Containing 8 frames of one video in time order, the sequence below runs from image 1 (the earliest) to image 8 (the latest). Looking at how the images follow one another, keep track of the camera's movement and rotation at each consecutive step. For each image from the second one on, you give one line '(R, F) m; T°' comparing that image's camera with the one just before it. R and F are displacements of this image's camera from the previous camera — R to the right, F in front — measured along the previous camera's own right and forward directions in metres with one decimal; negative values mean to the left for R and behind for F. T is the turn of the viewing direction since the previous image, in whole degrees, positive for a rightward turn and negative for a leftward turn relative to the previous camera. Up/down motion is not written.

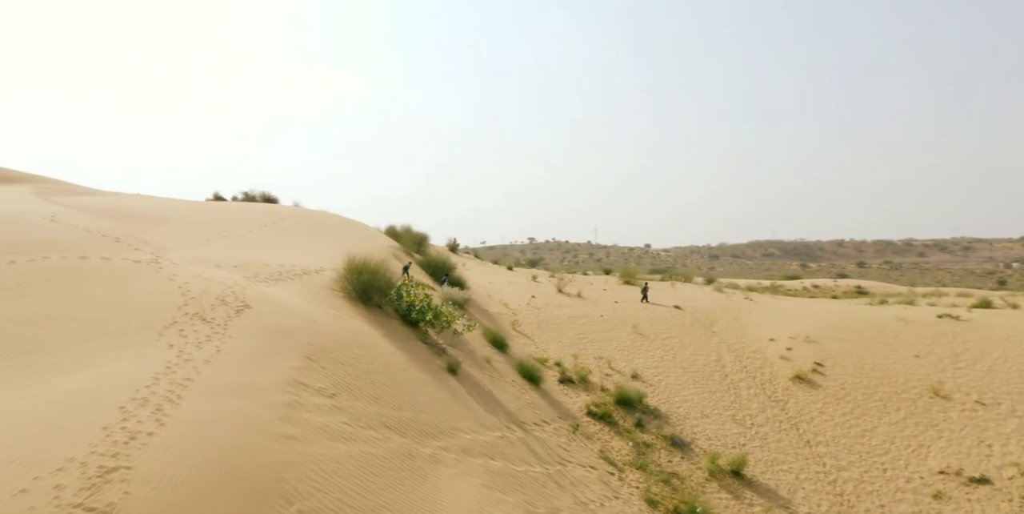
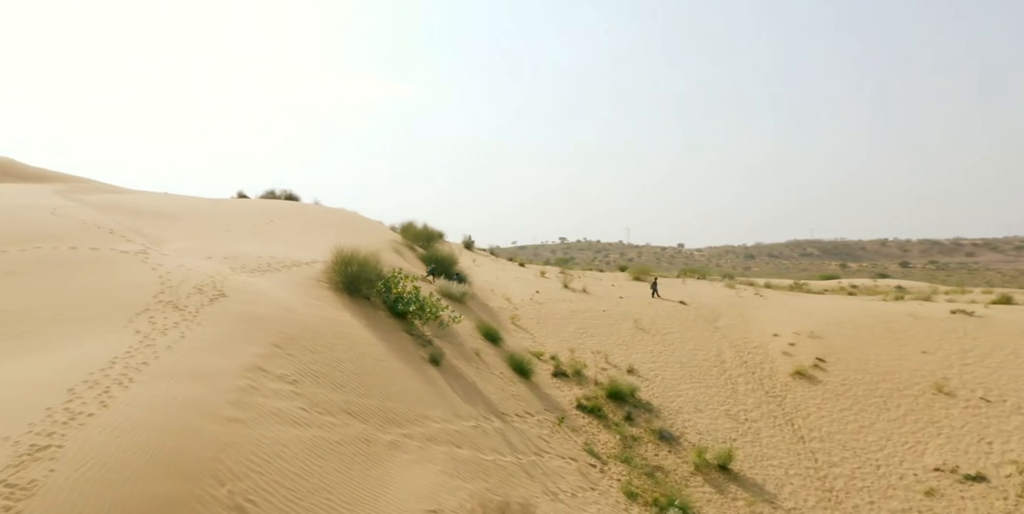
(+0.6, +0.1) m; -2°
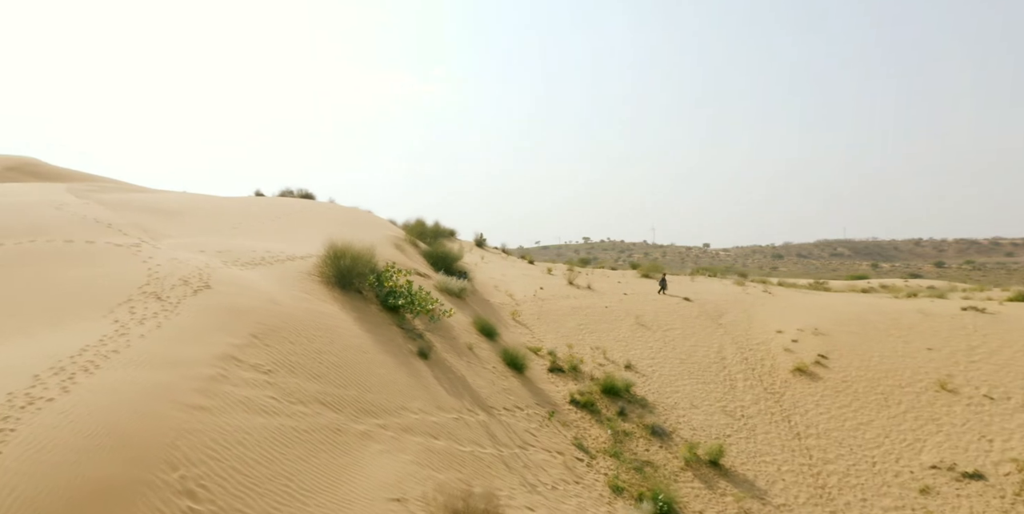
(+0.4, +0.1) m; -1°
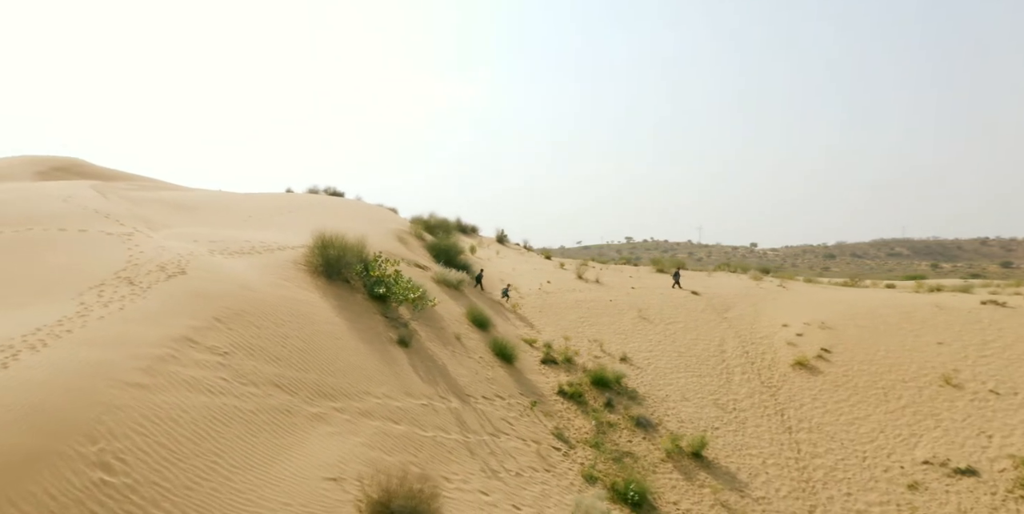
(+0.8, +0.1) m; -2°
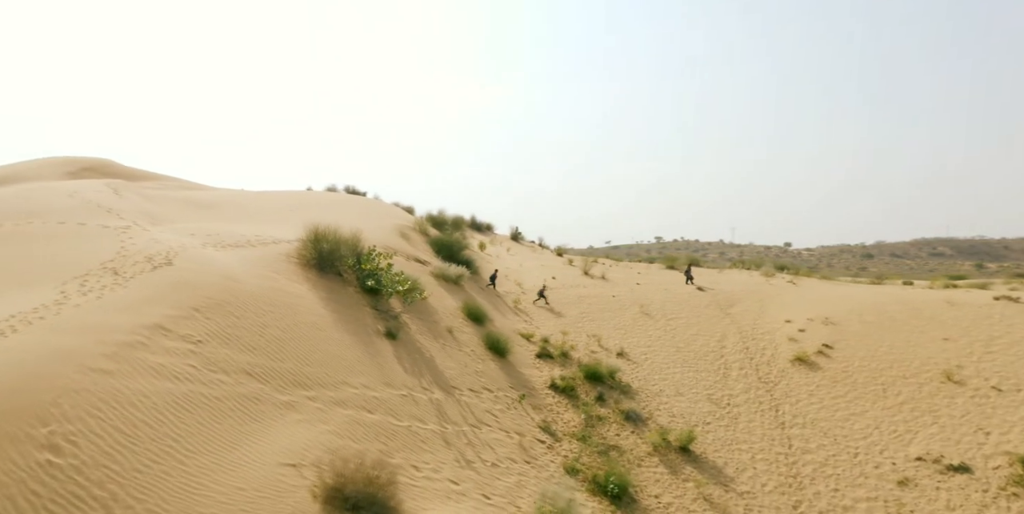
(+0.5, 0.0) m; -2°
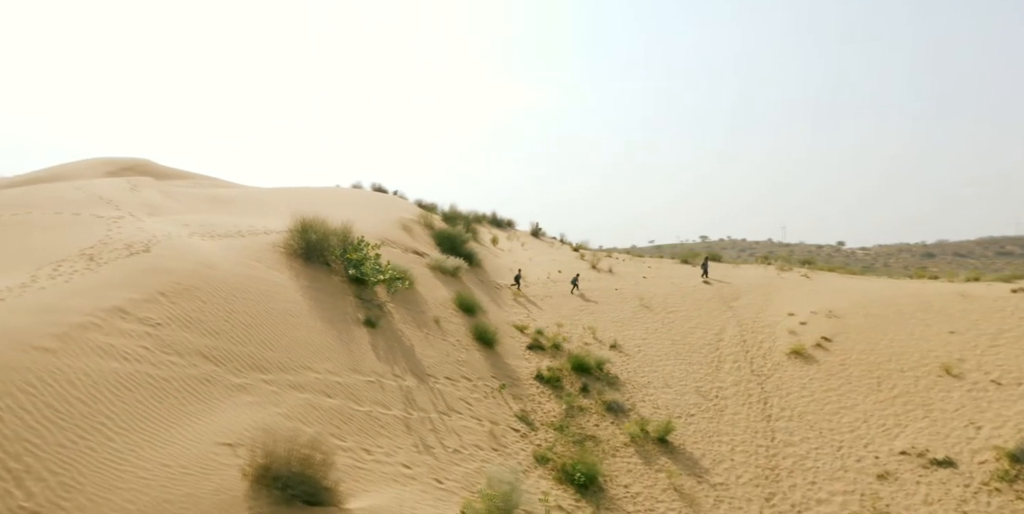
(+0.8, +0.1) m; -2°
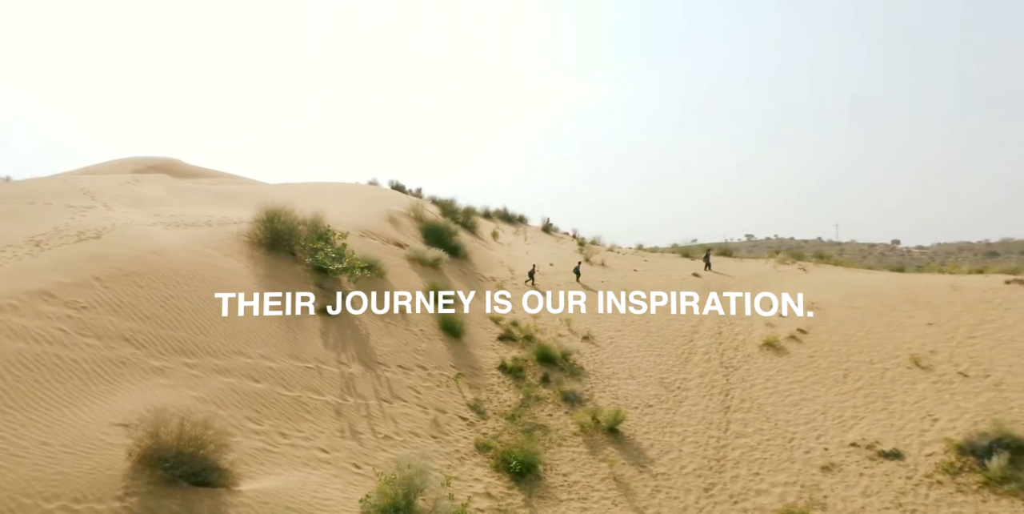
(+1.1, +0.1) m; -2°
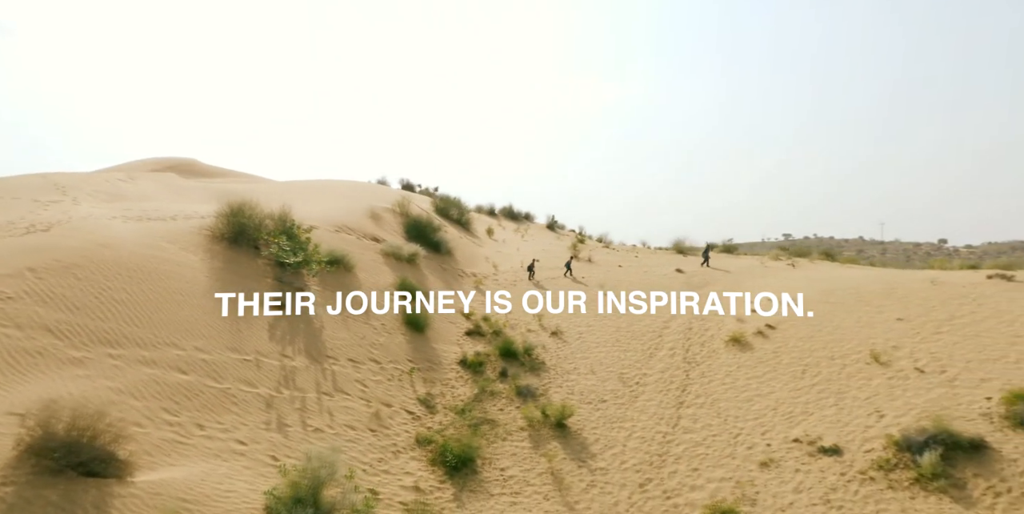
(+1.0, +0.1) m; -1°
